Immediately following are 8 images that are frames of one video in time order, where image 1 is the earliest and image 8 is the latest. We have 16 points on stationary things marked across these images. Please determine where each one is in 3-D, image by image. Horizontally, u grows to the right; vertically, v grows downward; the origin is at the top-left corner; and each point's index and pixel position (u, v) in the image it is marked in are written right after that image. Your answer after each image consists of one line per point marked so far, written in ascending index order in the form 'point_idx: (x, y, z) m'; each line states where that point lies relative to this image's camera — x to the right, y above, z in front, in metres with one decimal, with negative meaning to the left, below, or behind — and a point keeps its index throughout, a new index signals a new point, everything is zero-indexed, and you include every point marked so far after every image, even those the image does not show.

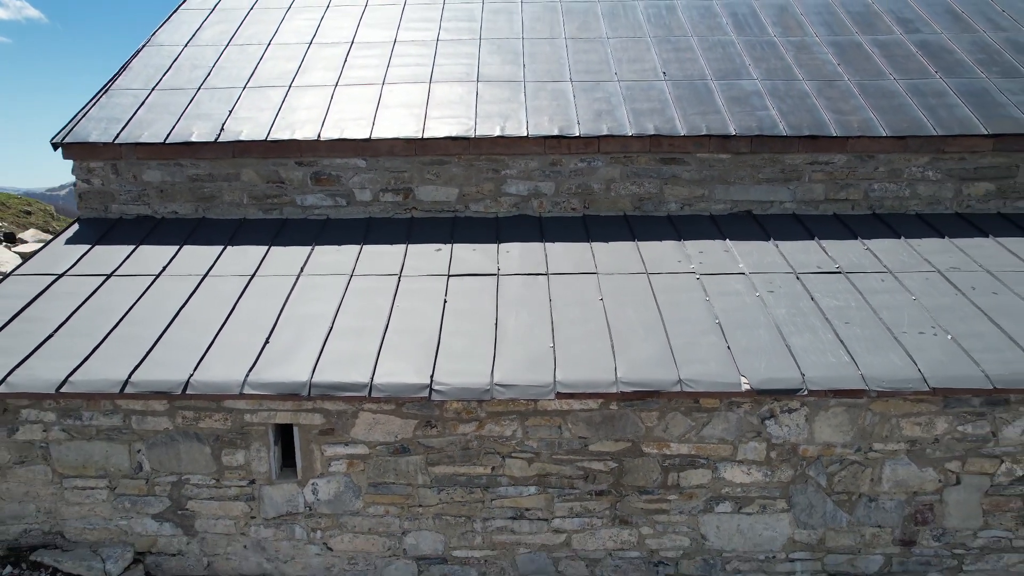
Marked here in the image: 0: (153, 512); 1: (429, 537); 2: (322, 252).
0: (-2.6, -1.6, +4.4) m
1: (-0.6, -1.8, +4.4) m
2: (-1.7, +0.3, +5.4) m
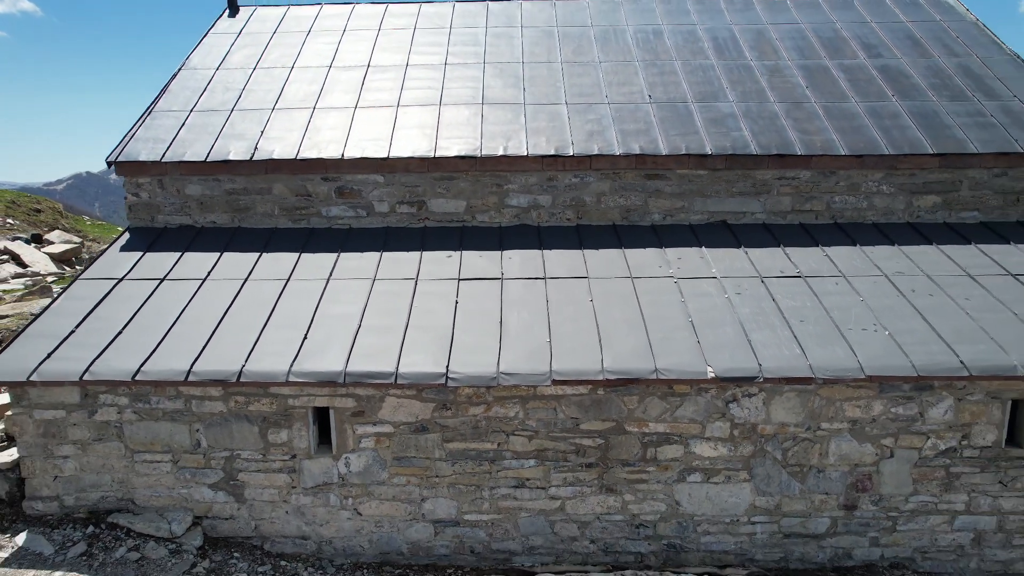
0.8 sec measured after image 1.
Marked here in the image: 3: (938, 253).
0: (-2.6, -1.6, +5.2) m
1: (-0.6, -1.8, +5.2) m
2: (-1.7, +0.3, +6.2) m
3: (+4.4, +0.4, +6.3) m
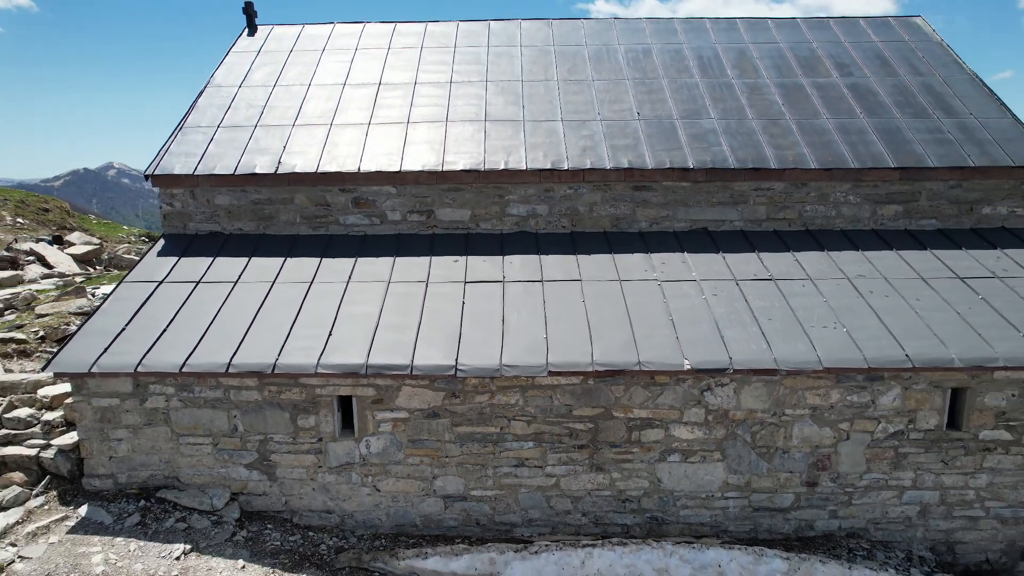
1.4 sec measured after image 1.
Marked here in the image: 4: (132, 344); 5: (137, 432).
0: (-2.6, -1.7, +5.9) m
1: (-0.6, -1.8, +5.9) m
2: (-1.7, +0.3, +6.9) m
3: (+4.4, +0.3, +7.0) m
4: (-3.6, -0.5, +5.7) m
5: (-3.6, -1.4, +5.8) m
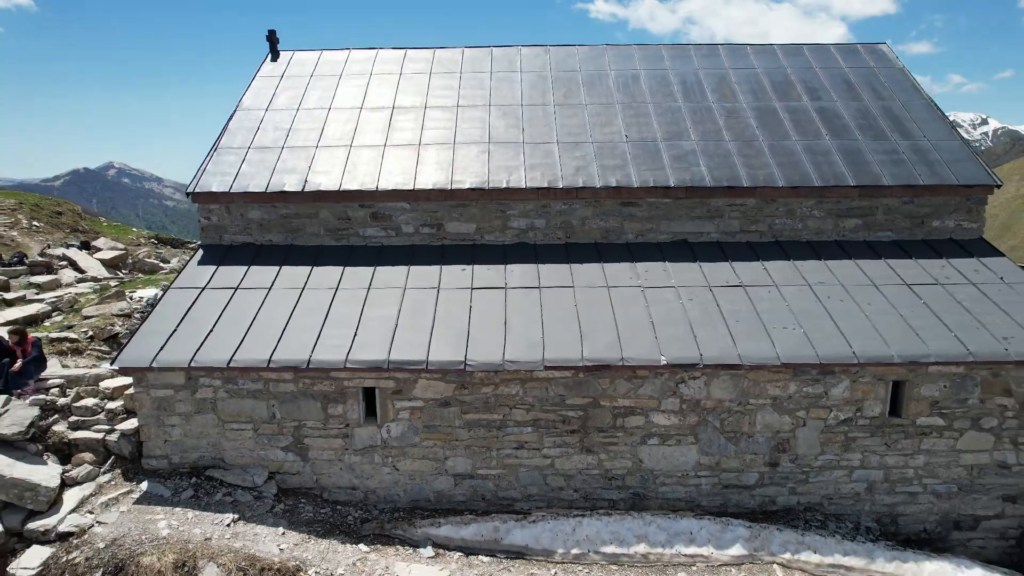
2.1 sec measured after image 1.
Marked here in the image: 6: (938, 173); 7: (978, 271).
0: (-2.5, -1.7, +6.8) m
1: (-0.6, -1.9, +6.8) m
2: (-1.7, +0.2, +7.8) m
3: (+4.4, +0.3, +7.9) m
4: (-3.6, -0.6, +6.6) m
5: (-3.5, -1.4, +6.7) m
6: (+5.9, +1.6, +8.4) m
7: (+6.0, +0.2, +7.8) m
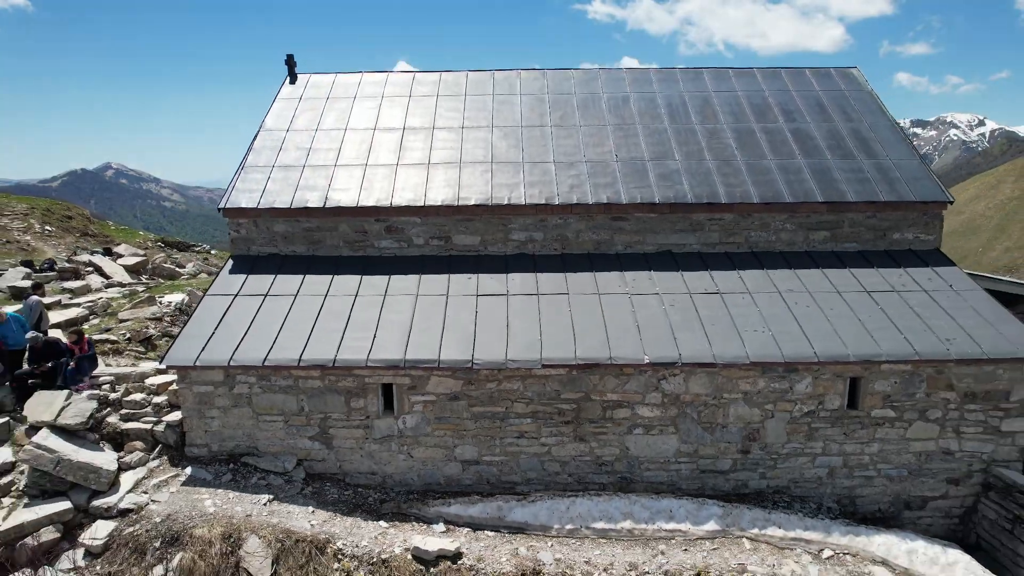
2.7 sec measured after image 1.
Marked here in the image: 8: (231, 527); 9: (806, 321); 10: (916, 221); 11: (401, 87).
0: (-2.5, -1.8, +7.6) m
1: (-0.5, -2.0, +7.6) m
2: (-1.6, +0.1, +8.6) m
3: (+4.4, +0.2, +8.8) m
4: (-3.6, -0.7, +7.5) m
5: (-3.5, -1.5, +7.5) m
6: (+5.9, +1.5, +9.3) m
7: (+6.0, +0.1, +8.7) m
8: (-3.0, -2.6, +6.5) m
9: (+3.8, -0.4, +7.8) m
10: (+6.2, +1.0, +9.3) m
11: (-2.0, +3.7, +11.2) m
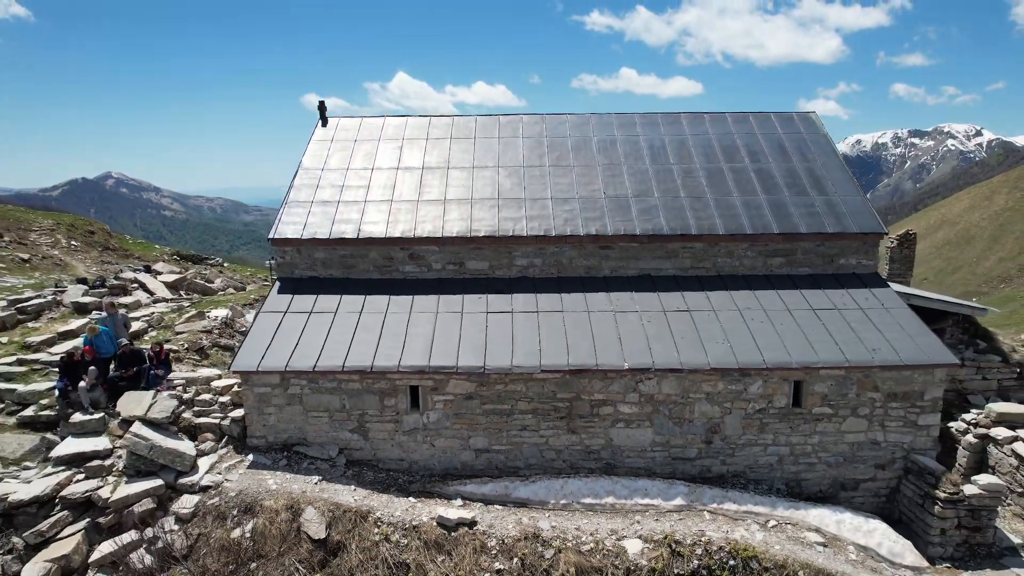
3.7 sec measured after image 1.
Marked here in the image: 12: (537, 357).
0: (-2.5, -2.1, +9.2) m
1: (-0.5, -2.3, +9.2) m
2: (-1.6, -0.2, +10.3) m
3: (+4.5, -0.1, +10.4) m
4: (-3.5, -1.0, +9.1) m
5: (-3.5, -1.8, +9.2) m
6: (+6.0, +1.2, +11.0) m
7: (+6.0, -0.2, +10.3) m
8: (-2.9, -2.8, +8.1) m
9: (+3.8, -0.7, +9.5) m
10: (+6.3, +0.7, +11.0) m
11: (-2.0, +3.3, +12.9) m
12: (+0.4, -1.0, +9.0) m
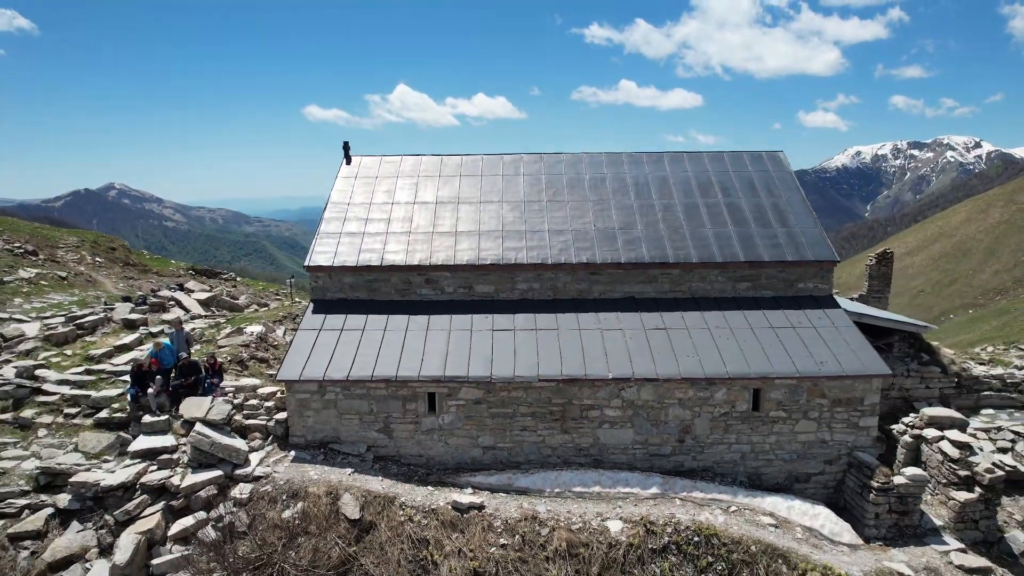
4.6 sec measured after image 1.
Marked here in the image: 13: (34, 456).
0: (-2.4, -2.5, +10.9) m
1: (-0.4, -2.7, +10.9) m
2: (-1.5, -0.6, +12.0) m
3: (+4.5, -0.5, +12.1) m
4: (-3.5, -1.4, +10.8) m
5: (-3.4, -2.2, +10.8) m
6: (+6.0, +0.7, +12.7) m
7: (+6.1, -0.6, +12.0) m
8: (-2.9, -3.2, +9.8) m
9: (+3.9, -1.1, +11.2) m
10: (+6.3, +0.3, +12.7) m
11: (-1.9, +2.9, +14.6) m
12: (+0.4, -1.4, +10.7) m
13: (-8.0, -2.8, +10.2) m
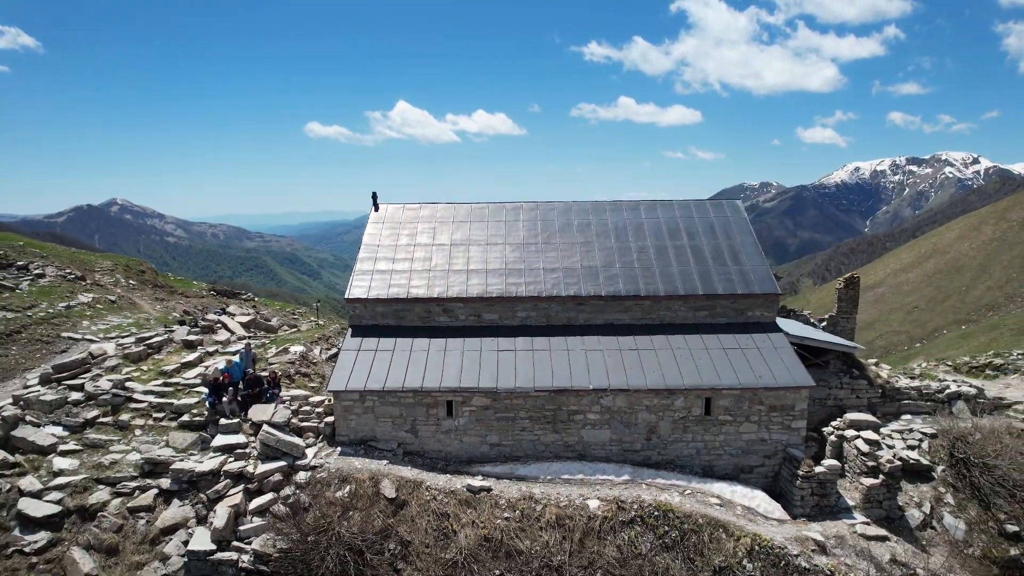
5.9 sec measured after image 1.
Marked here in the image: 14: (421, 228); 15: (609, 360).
0: (-2.4, -3.2, +13.6) m
1: (-0.4, -3.3, +13.6) m
2: (-1.5, -1.3, +14.7) m
3: (+4.6, -1.2, +14.9) m
4: (-3.4, -2.0, +13.6) m
5: (-3.4, -2.8, +13.6) m
6: (+6.0, 0.0, +15.5) m
7: (+6.1, -1.3, +14.8) m
8: (-2.9, -3.8, +12.5) m
9: (+3.9, -1.8, +13.9) m
10: (+6.4, -0.4, +15.5) m
11: (-1.9, +2.1, +17.5) m
12: (+0.4, -2.0, +13.4) m
13: (-8.0, -3.4, +12.9) m
14: (-2.6, +1.7, +17.1) m
15: (+2.2, -1.7, +14.0) m
